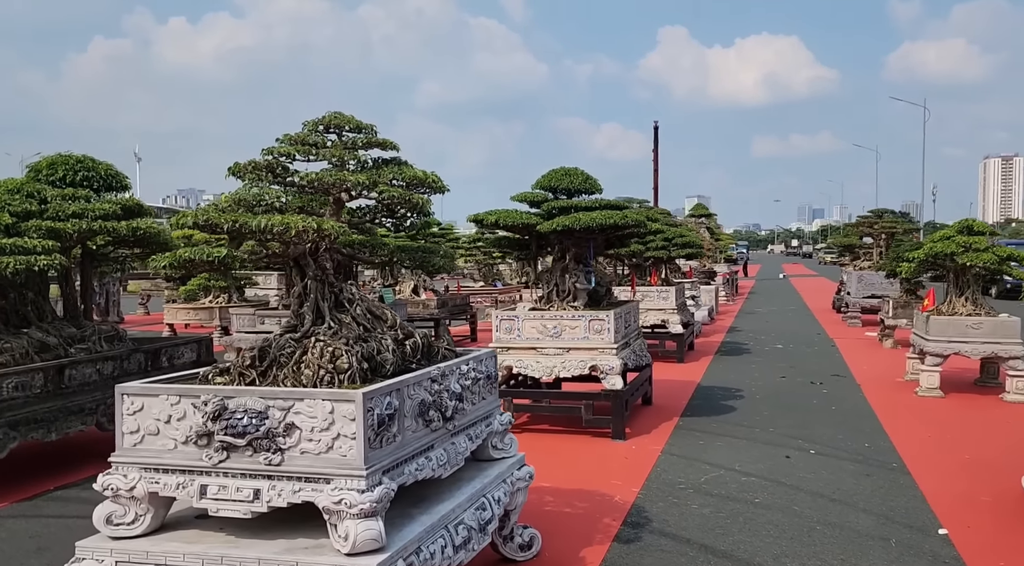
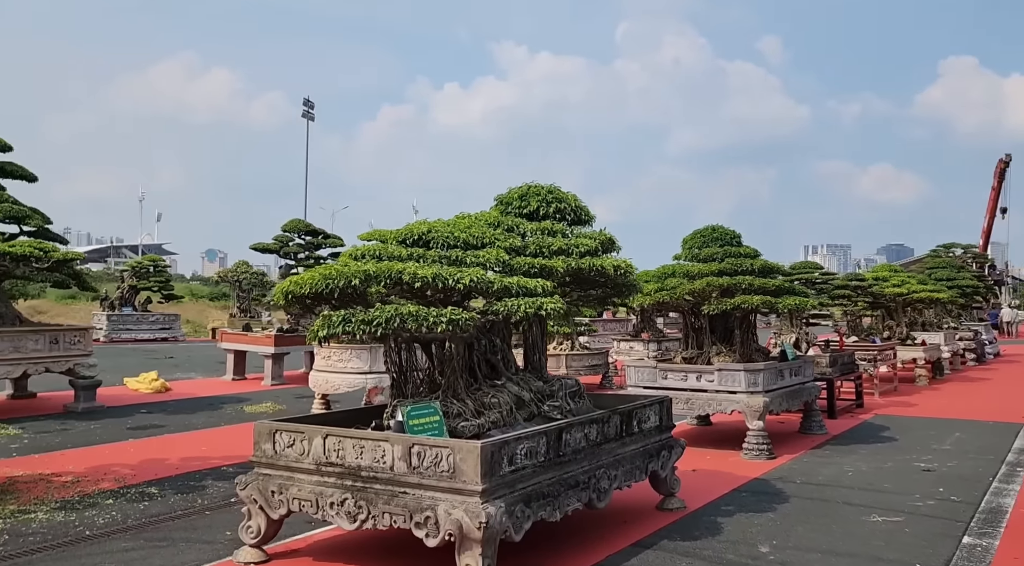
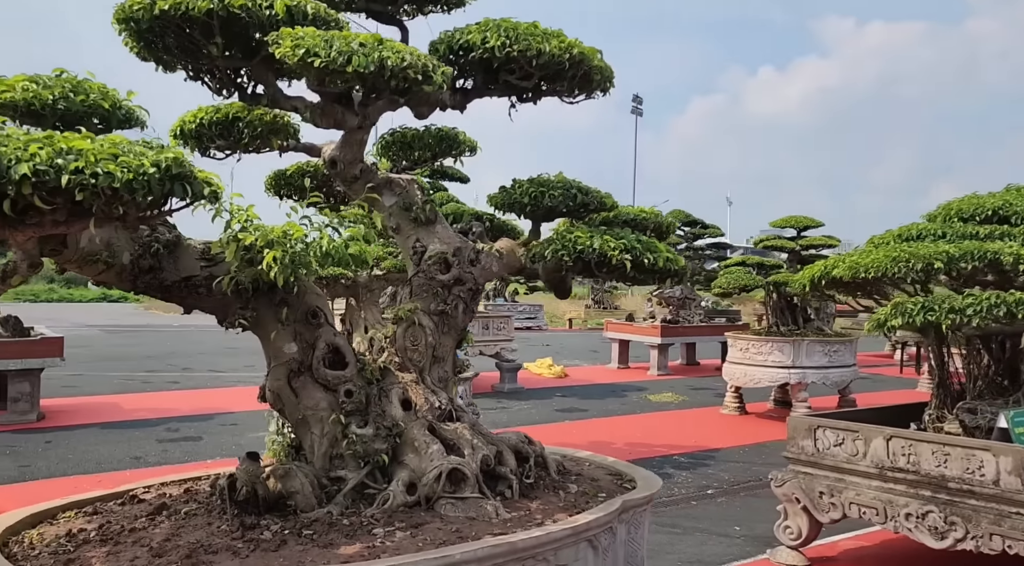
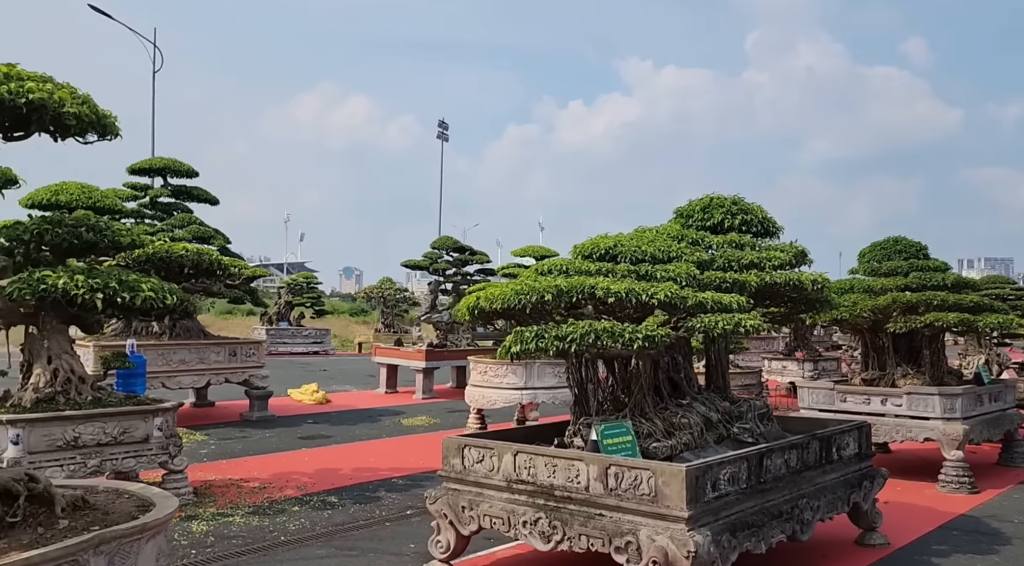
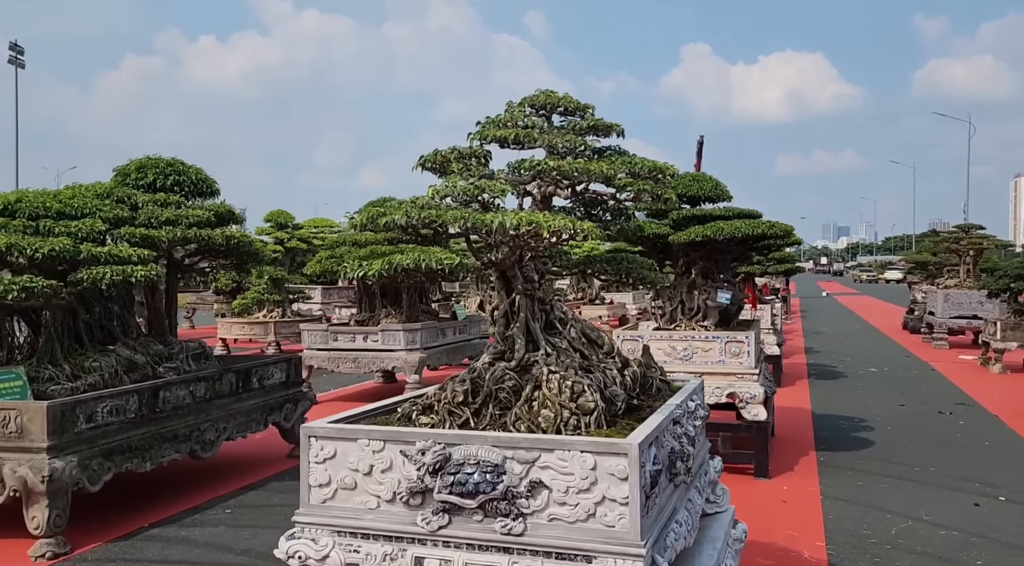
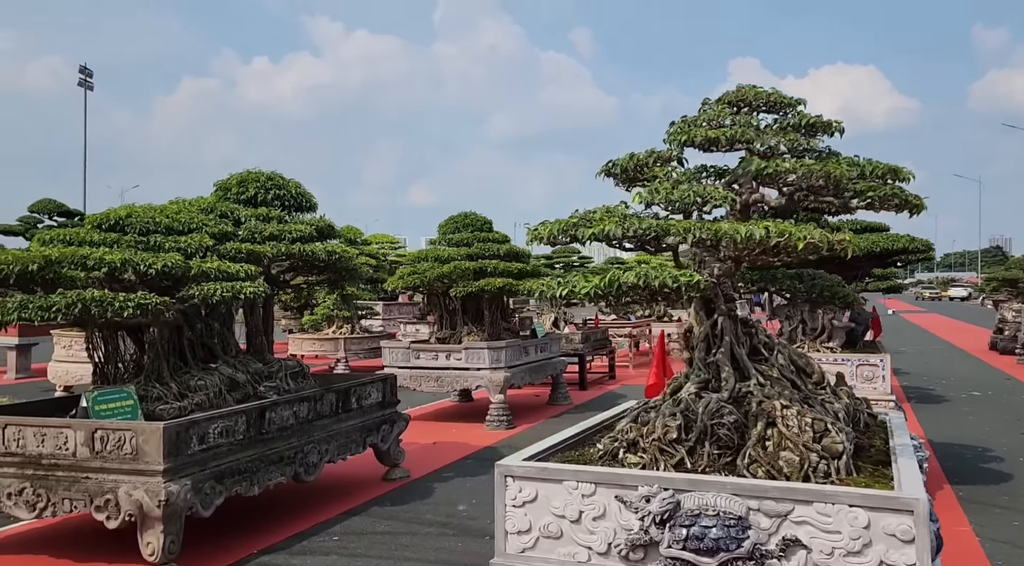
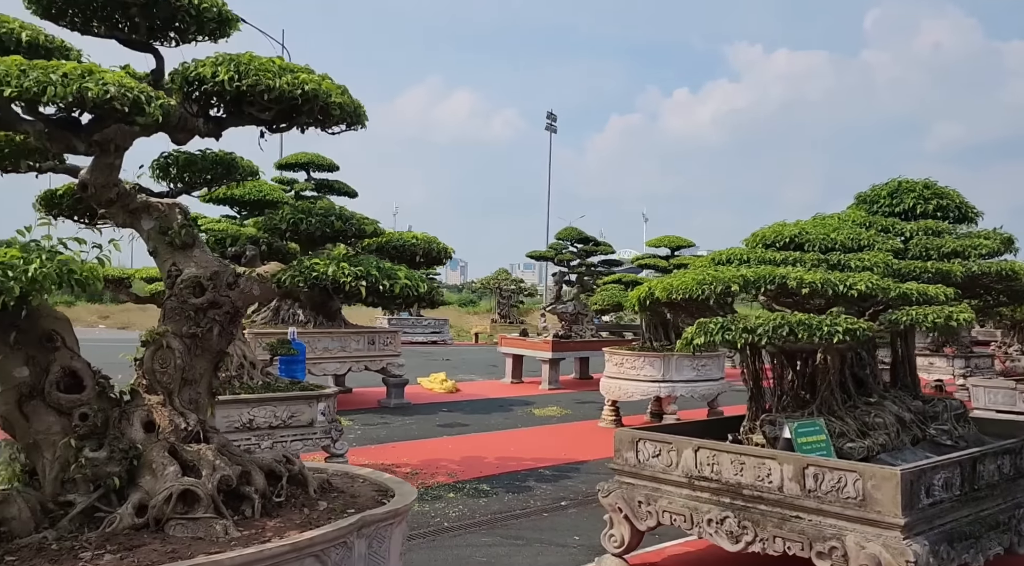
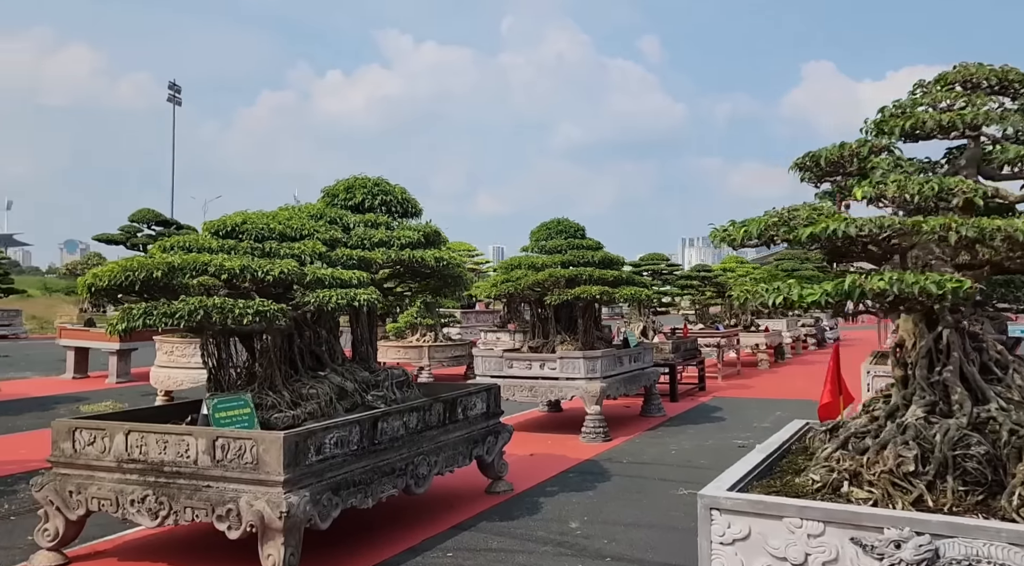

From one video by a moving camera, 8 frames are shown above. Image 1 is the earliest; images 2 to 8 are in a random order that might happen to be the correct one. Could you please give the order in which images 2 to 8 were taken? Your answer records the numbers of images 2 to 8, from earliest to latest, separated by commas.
5, 6, 8, 2, 4, 7, 3
